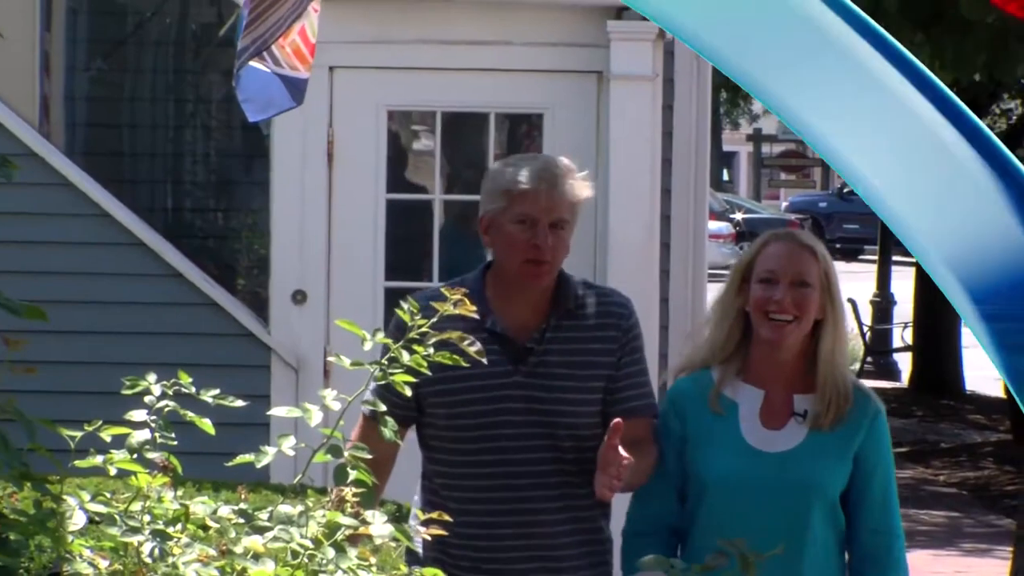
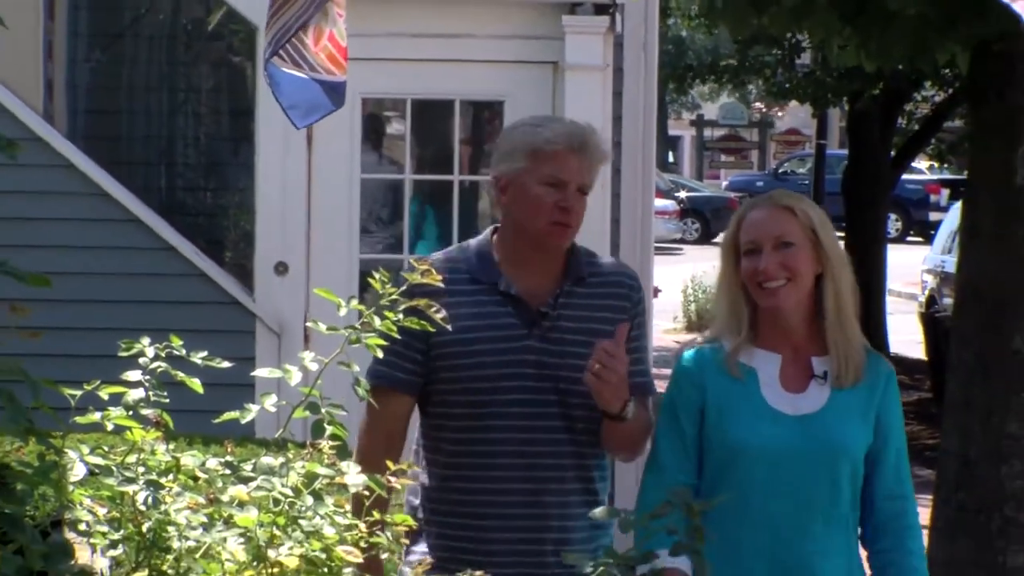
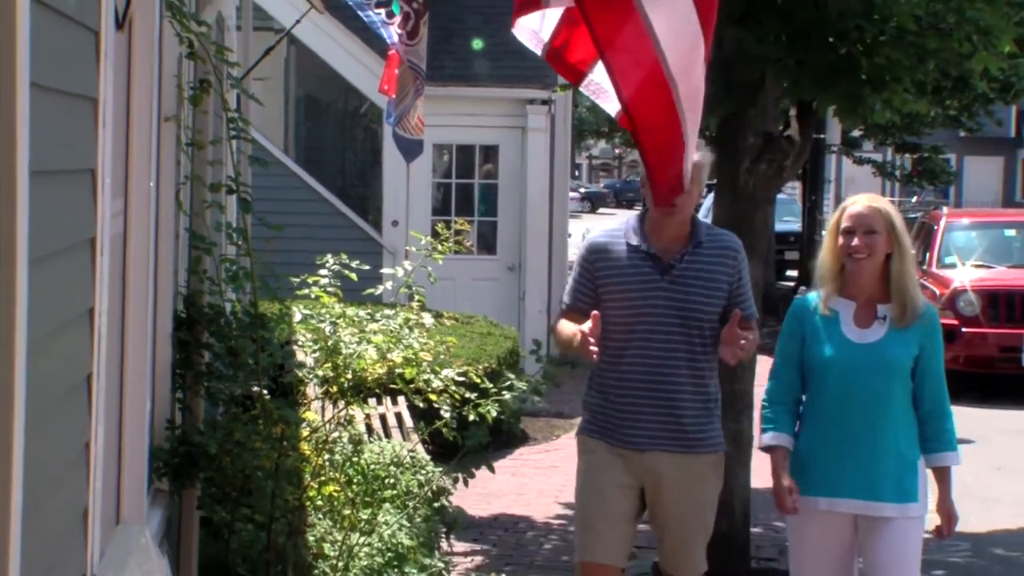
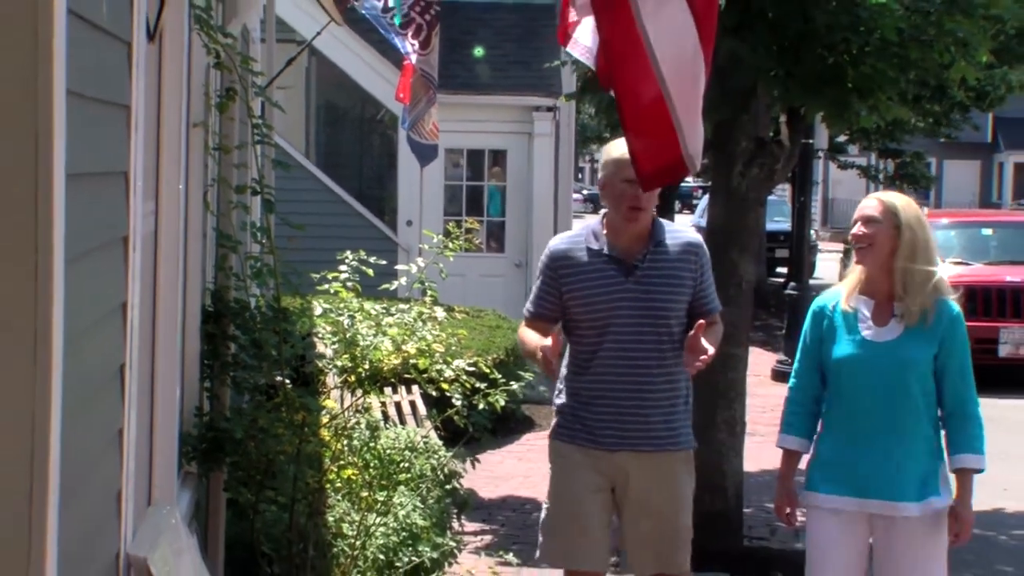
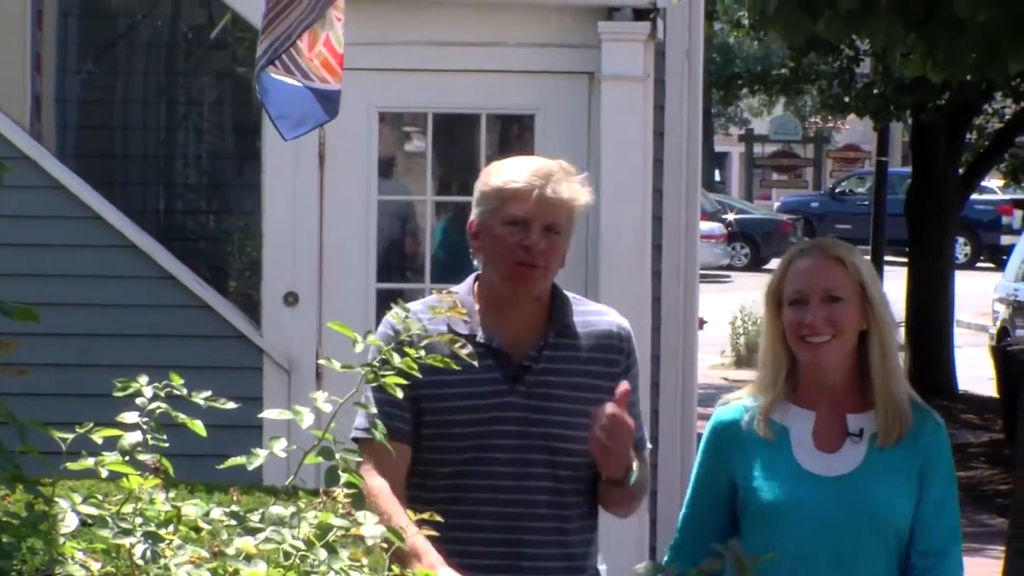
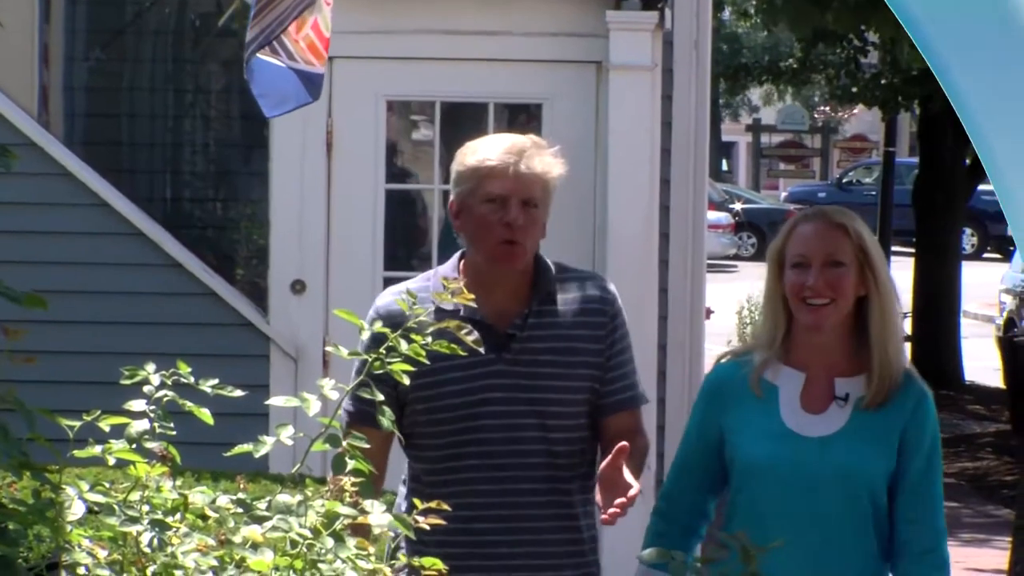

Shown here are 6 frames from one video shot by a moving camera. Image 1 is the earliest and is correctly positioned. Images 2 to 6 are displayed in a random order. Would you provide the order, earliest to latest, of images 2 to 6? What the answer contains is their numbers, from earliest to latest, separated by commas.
6, 5, 2, 3, 4
